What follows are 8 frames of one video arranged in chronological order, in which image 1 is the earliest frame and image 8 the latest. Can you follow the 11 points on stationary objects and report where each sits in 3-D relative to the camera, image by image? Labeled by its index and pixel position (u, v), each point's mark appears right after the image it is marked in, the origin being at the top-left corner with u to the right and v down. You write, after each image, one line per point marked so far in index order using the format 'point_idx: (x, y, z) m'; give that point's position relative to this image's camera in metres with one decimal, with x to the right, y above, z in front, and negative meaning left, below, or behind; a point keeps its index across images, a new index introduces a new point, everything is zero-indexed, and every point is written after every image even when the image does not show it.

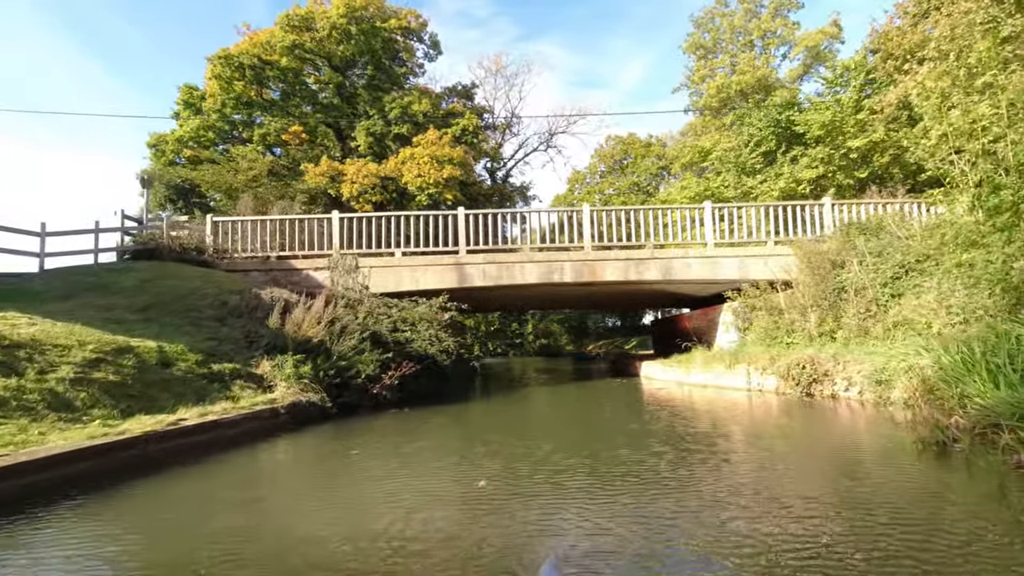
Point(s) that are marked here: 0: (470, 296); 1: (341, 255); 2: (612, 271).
0: (-1.4, -0.3, +18.9) m
1: (-5.3, +1.0, +17.1) m
2: (+3.2, +0.5, +17.5) m
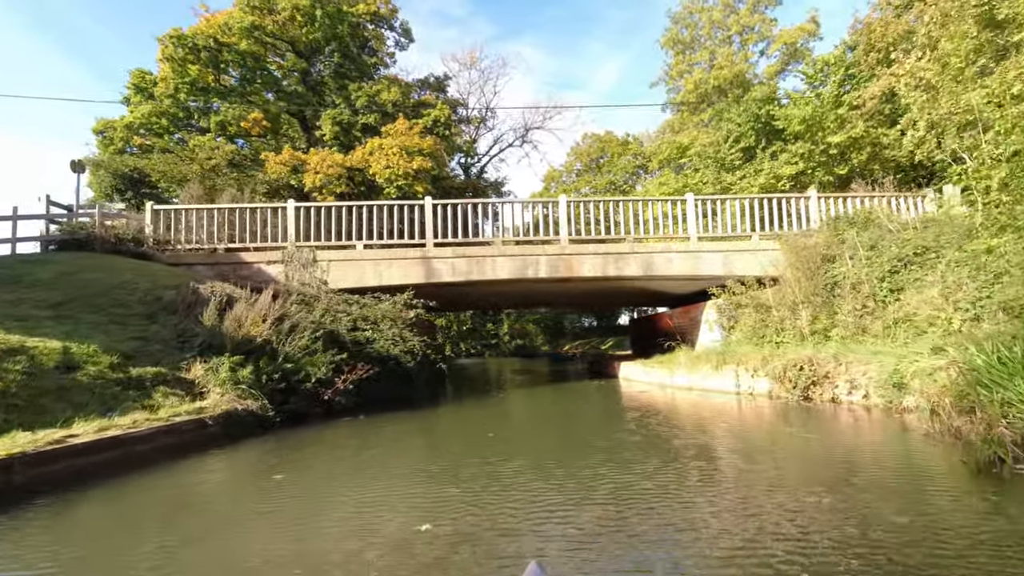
0: (-2.3, -0.1, +17.6) m
1: (-6.1, +1.1, +15.7) m
2: (+2.4, +0.6, +16.5) m
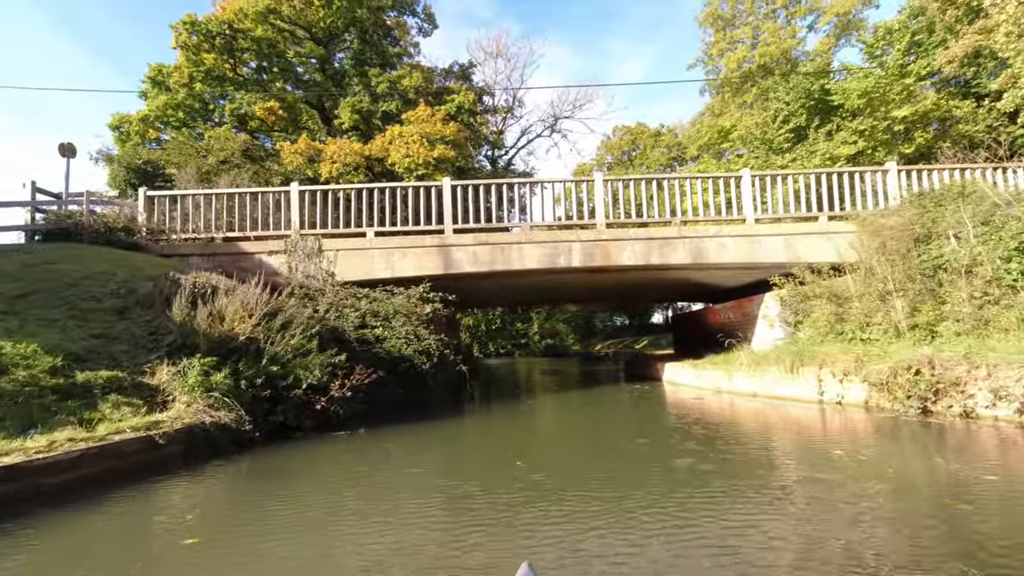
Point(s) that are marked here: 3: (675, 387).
0: (-1.5, +0.1, +15.8) m
1: (-5.4, +1.3, +14.1) m
2: (+3.2, +0.9, +14.4) m
3: (+4.9, -2.9, +15.9) m
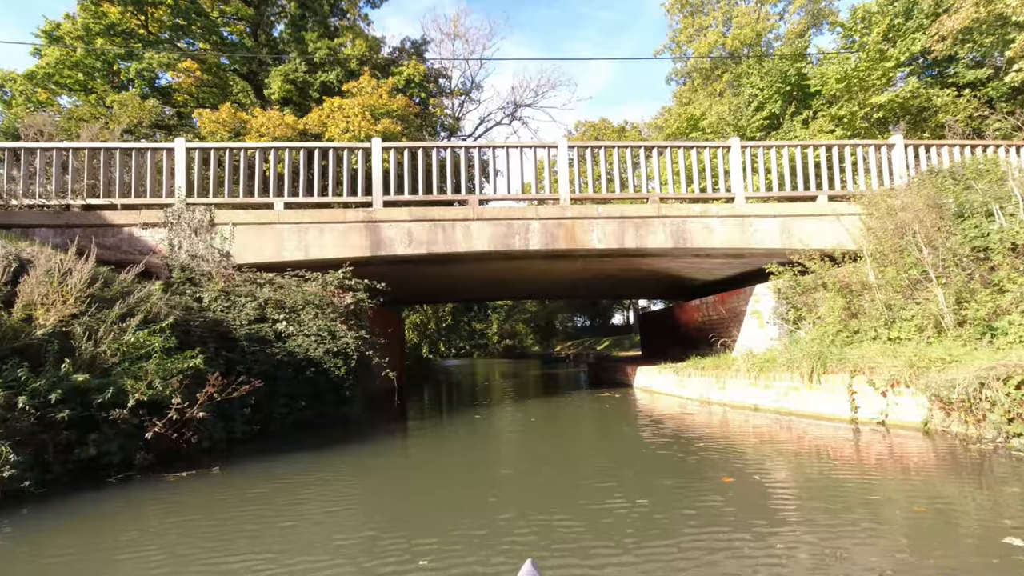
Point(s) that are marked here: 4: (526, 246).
0: (-2.8, +0.4, +13.0) m
1: (-6.5, +1.7, +11.0) m
2: (+2.0, +1.1, +12.0) m
3: (+3.6, -2.7, +13.6) m
4: (+0.3, +0.9, +11.8) m
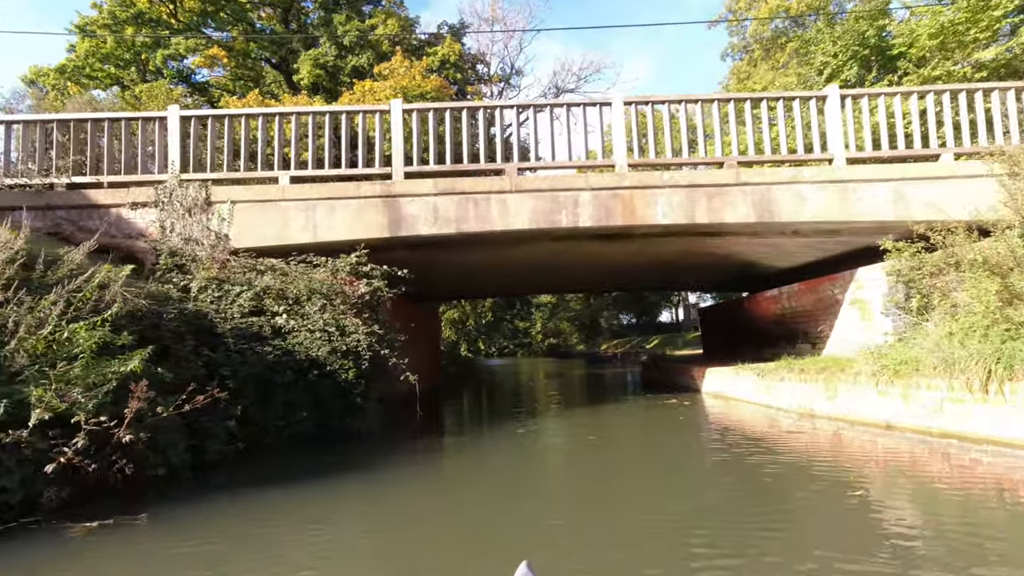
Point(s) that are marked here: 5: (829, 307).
0: (-1.9, +0.6, +11.2) m
1: (-5.8, +1.8, +9.5) m
2: (+2.8, +1.4, +9.8) m
3: (+4.6, -2.4, +11.3) m
4: (+1.1, +1.2, +9.8) m
5: (+6.7, -0.4, +11.8) m
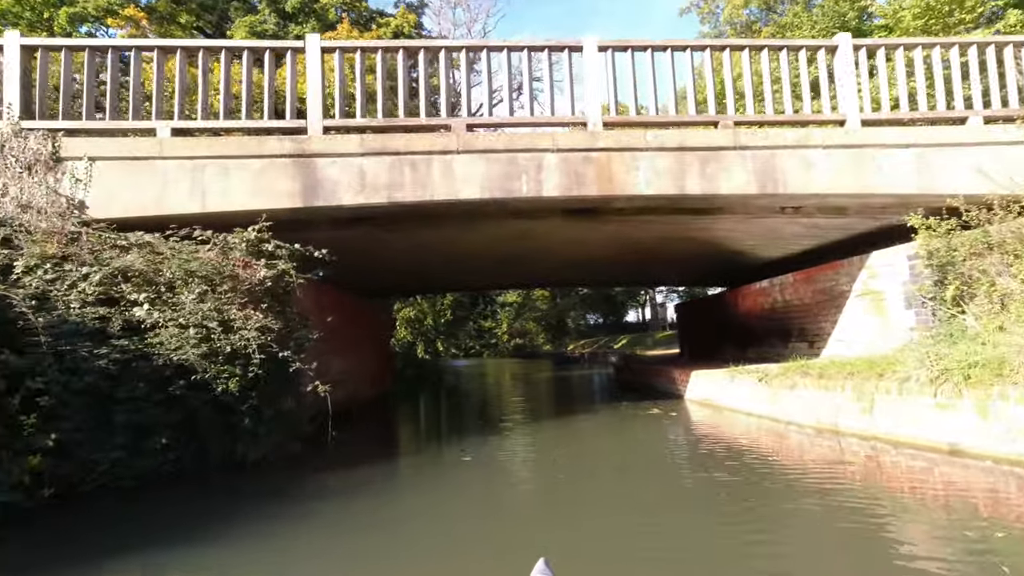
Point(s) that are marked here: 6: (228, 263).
0: (-2.7, +0.8, +9.1) m
1: (-6.5, +2.1, +7.2) m
2: (+2.0, +1.6, +8.0) m
3: (+3.7, -2.2, +9.6) m
4: (+0.4, +1.4, +7.9) m
5: (+5.9, -0.2, +10.2) m
6: (-3.5, +0.3, +6.9) m
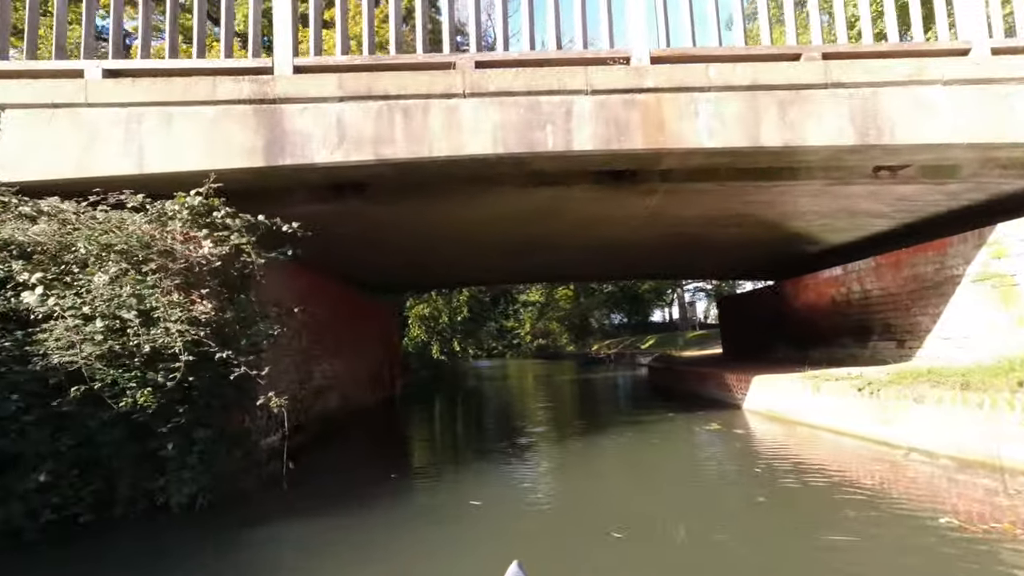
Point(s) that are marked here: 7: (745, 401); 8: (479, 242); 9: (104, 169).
0: (-2.4, +1.0, +7.5) m
1: (-6.3, +2.2, +5.7) m
2: (+2.3, +1.8, +6.1) m
3: (+4.0, -2.0, +7.6) m
4: (+0.6, +1.6, +6.1) m
5: (+6.2, 0.0, +8.1) m
6: (-3.3, +0.5, +5.2) m
7: (+4.2, -2.1, +10.0) m
8: (-0.6, +0.8, +10.4) m
9: (-4.3, +1.3, +5.9) m
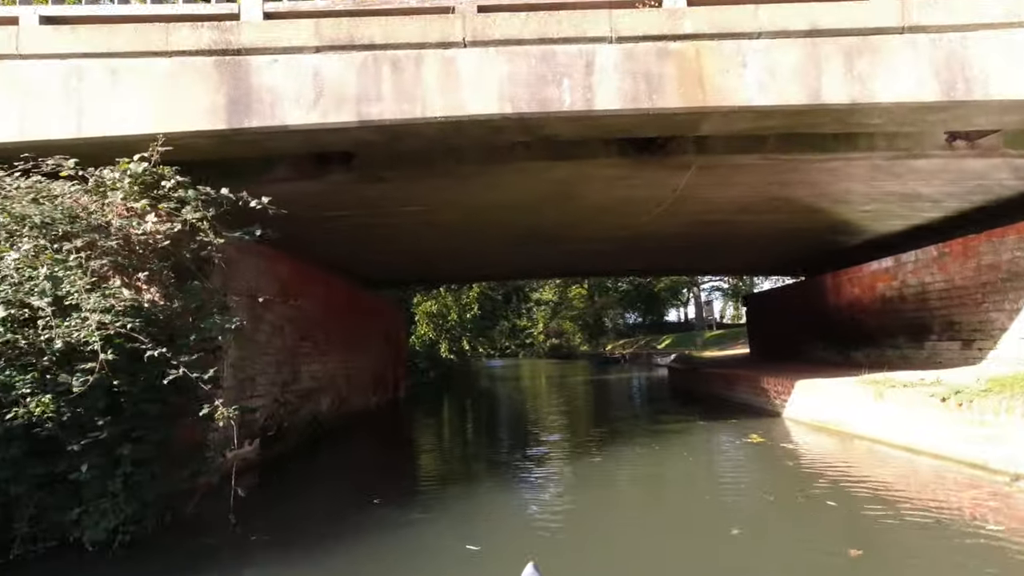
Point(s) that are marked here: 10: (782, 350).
0: (-2.3, +1.1, +6.5) m
1: (-6.2, +2.4, +4.8) m
2: (+2.4, +1.9, +5.1) m
3: (+4.1, -1.9, +6.5) m
4: (+0.7, +1.7, +5.1) m
5: (+6.3, +0.1, +7.0) m
6: (-3.3, +0.6, +4.3) m
7: (+4.4, -2.0, +8.9) m
8: (-0.5, +1.0, +9.4) m
9: (-4.2, +1.4, +5.0) m
10: (+6.6, -1.5, +13.7) m
